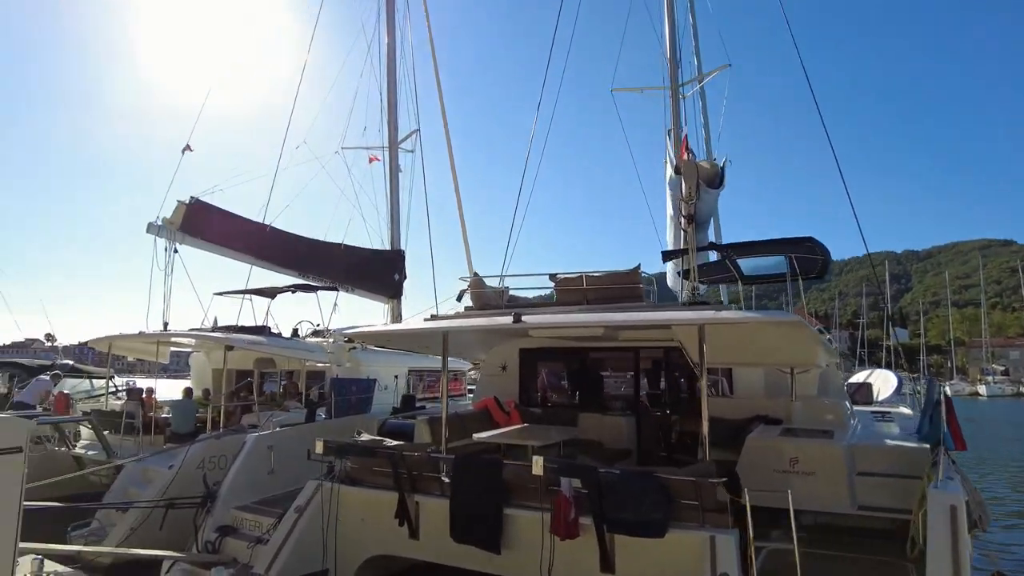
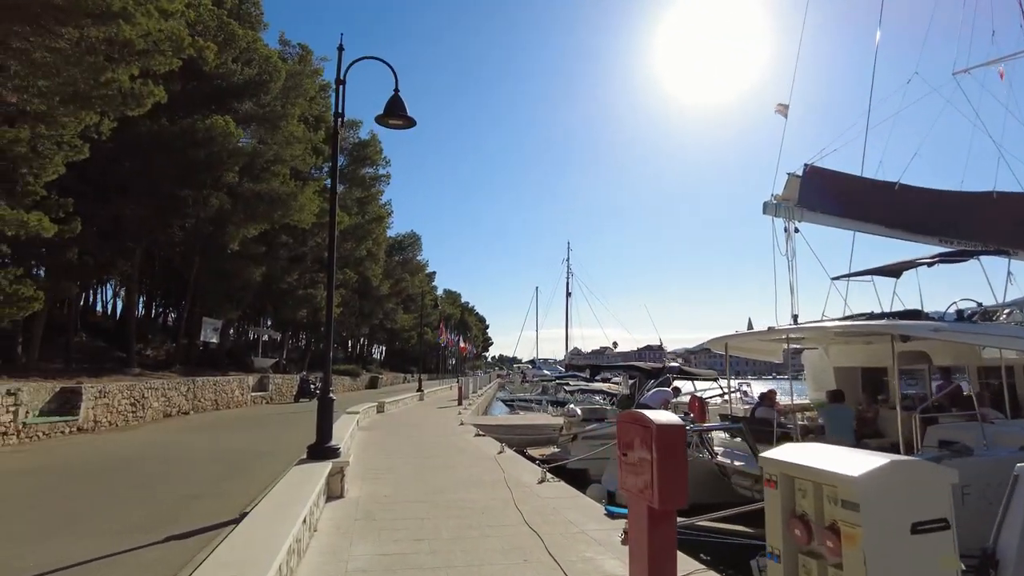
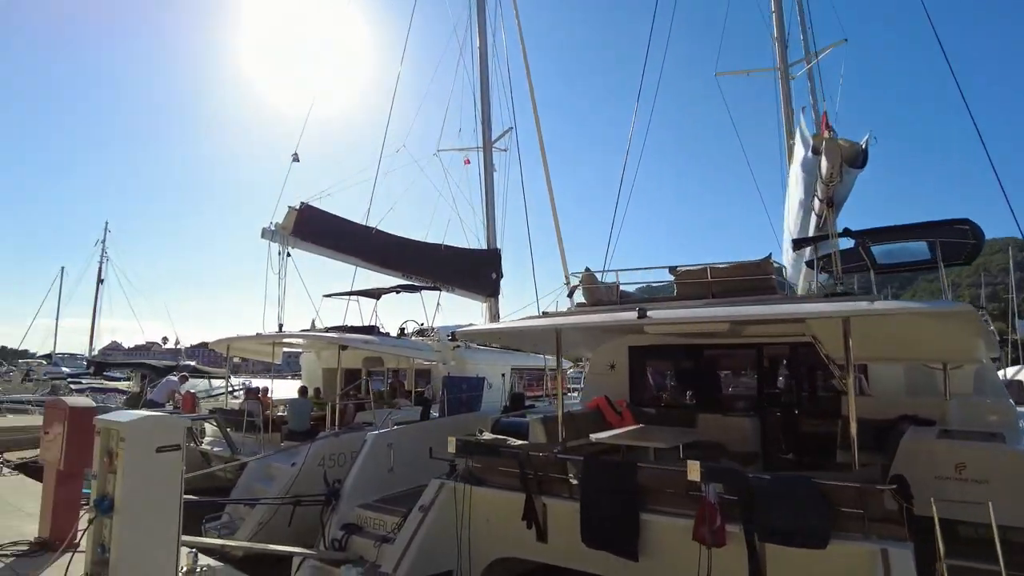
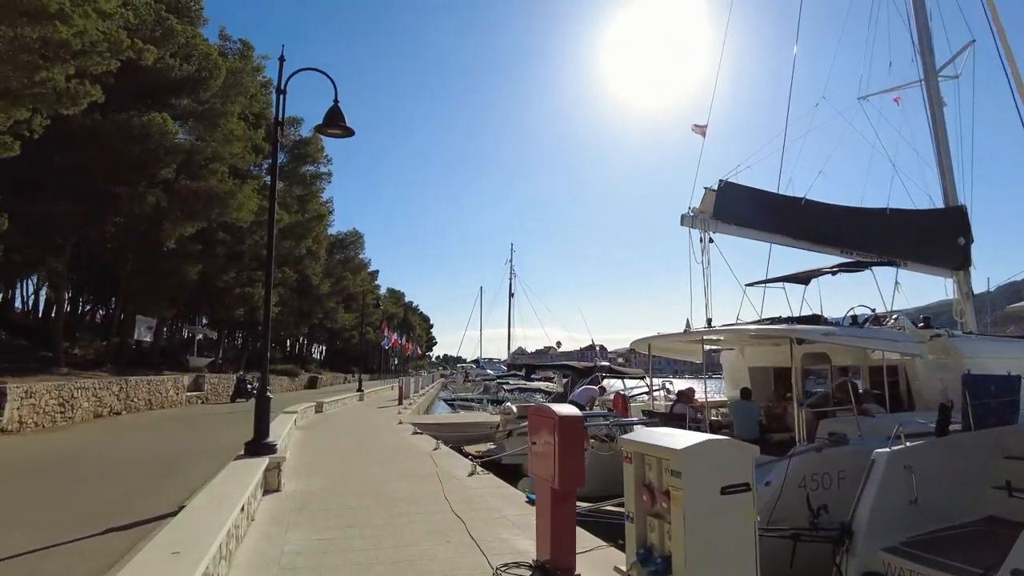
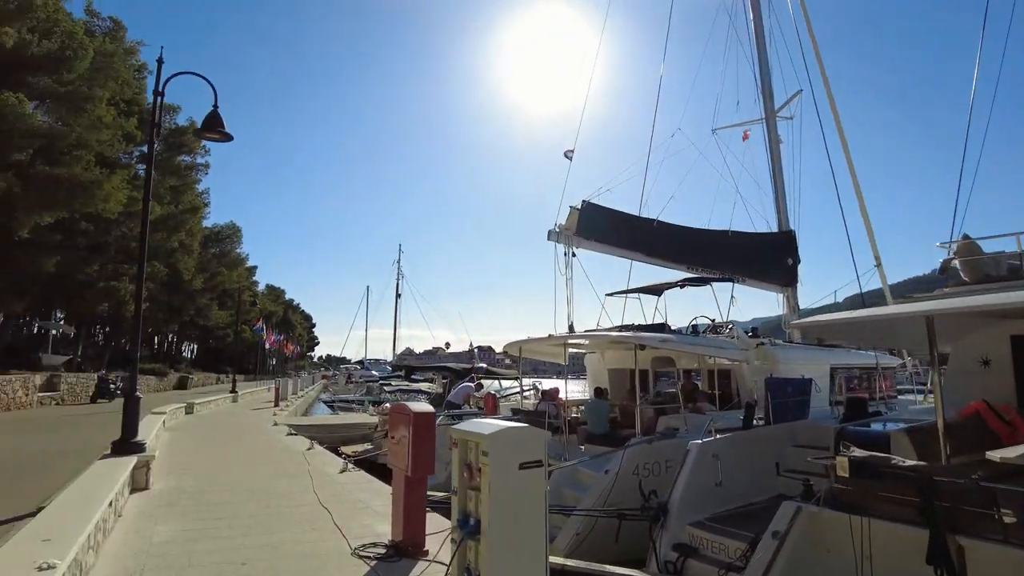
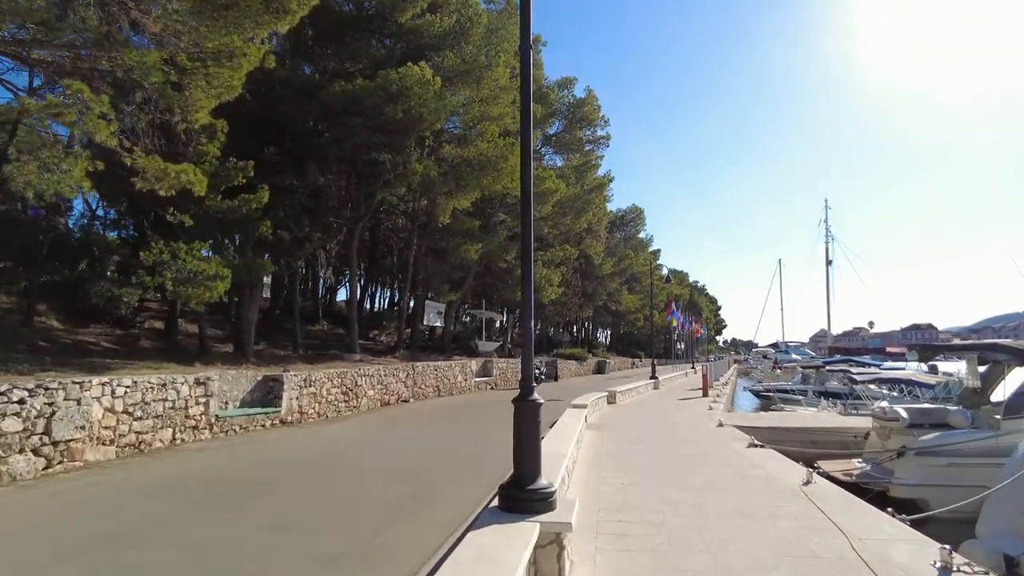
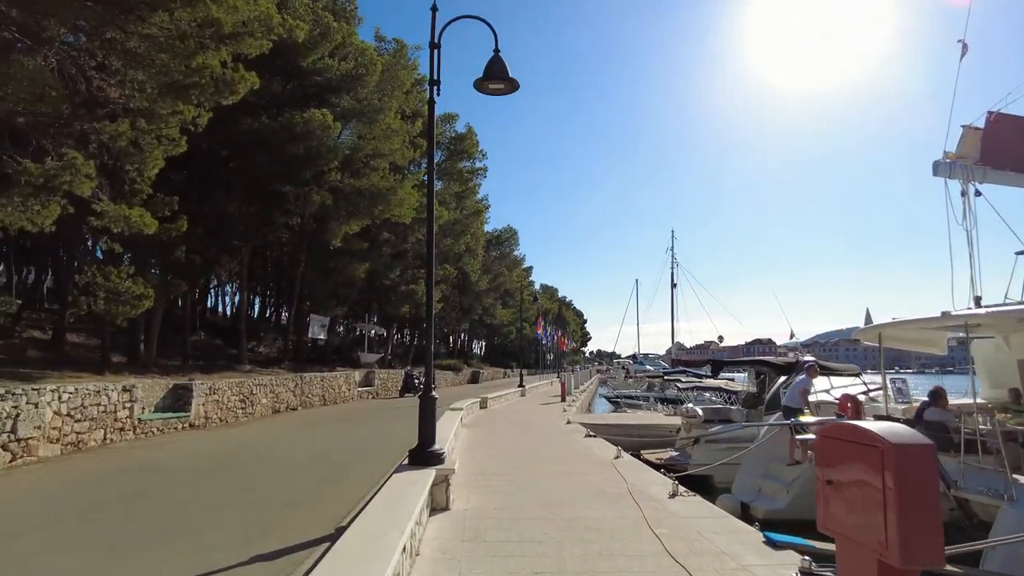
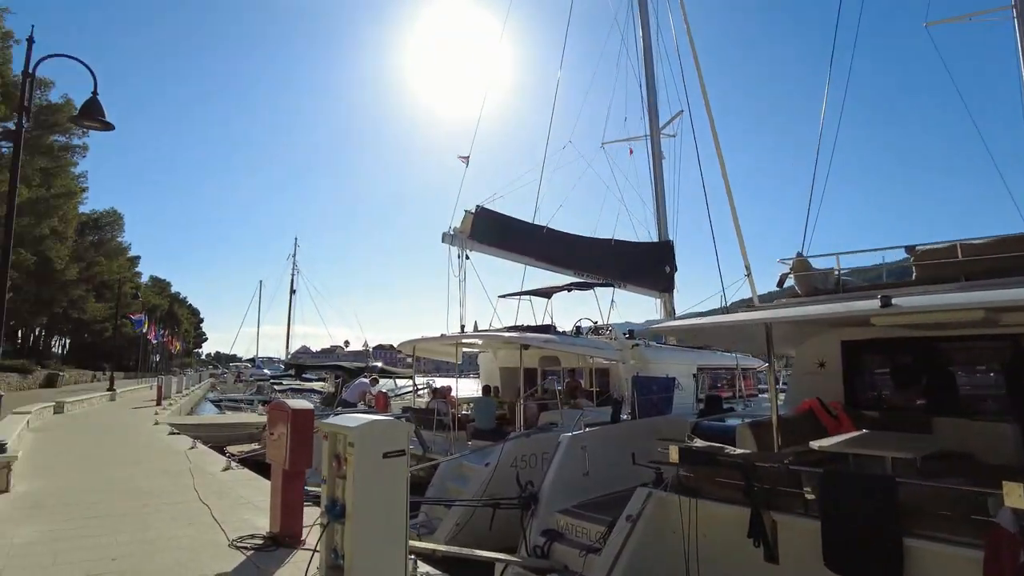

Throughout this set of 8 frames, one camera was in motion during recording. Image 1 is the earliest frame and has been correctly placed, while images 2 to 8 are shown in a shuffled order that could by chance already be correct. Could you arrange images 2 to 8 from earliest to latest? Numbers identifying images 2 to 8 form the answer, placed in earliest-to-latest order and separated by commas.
3, 8, 5, 4, 2, 7, 6
